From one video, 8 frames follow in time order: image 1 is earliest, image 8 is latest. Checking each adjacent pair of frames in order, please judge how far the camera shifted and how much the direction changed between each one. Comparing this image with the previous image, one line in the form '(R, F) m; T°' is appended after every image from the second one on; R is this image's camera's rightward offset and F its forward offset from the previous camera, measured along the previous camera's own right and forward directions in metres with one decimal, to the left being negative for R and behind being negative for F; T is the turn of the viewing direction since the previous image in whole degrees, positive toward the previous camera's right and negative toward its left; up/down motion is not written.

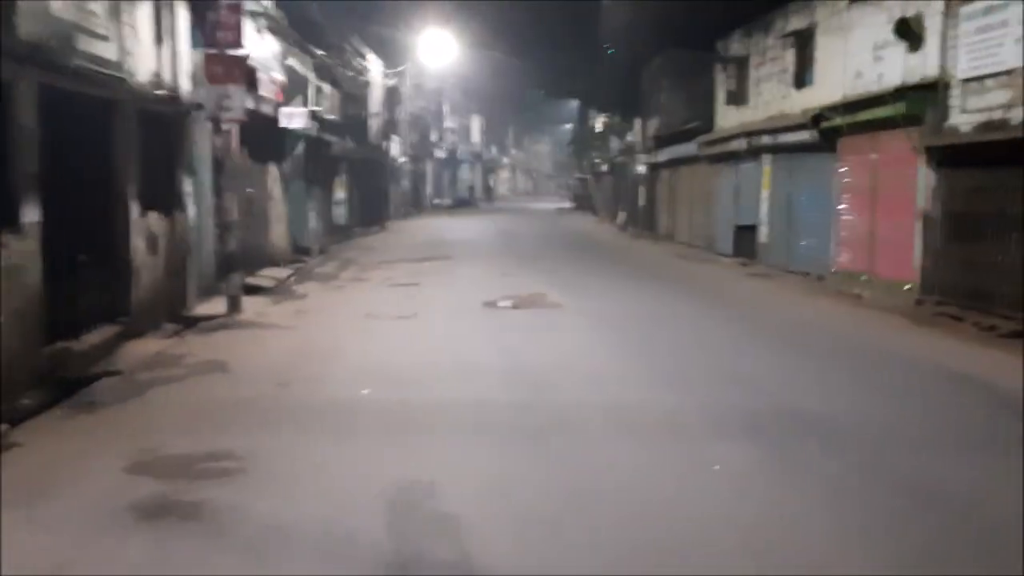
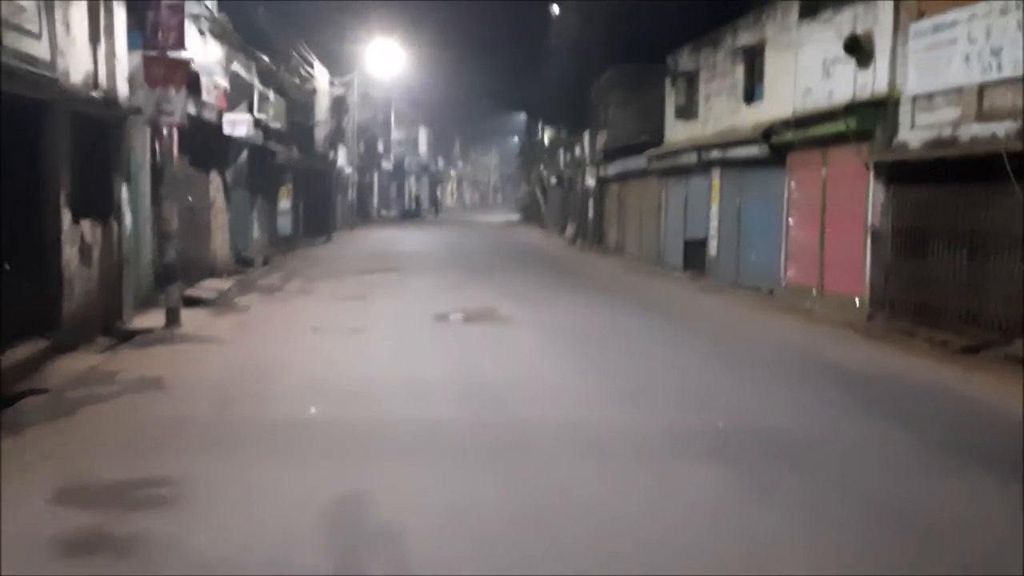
(-0.1, +0.3) m; +3°
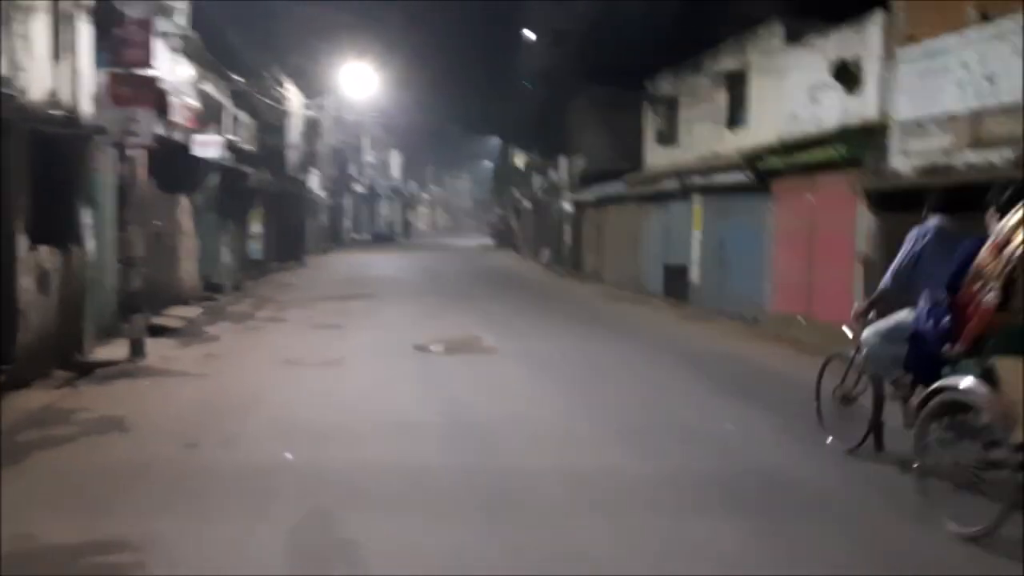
(-0.2, +0.5) m; +2°
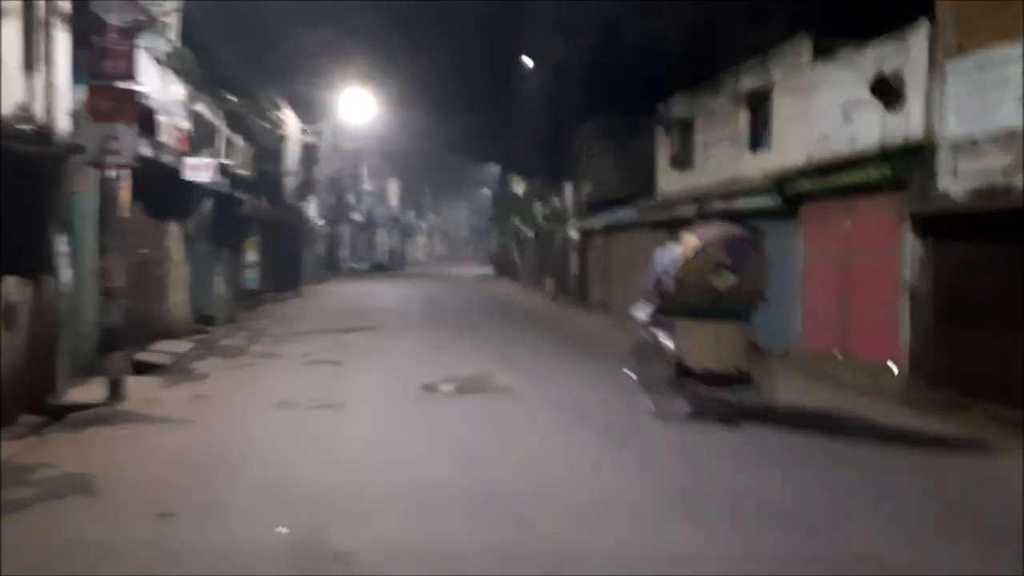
(-0.3, +1.1) m; 0°
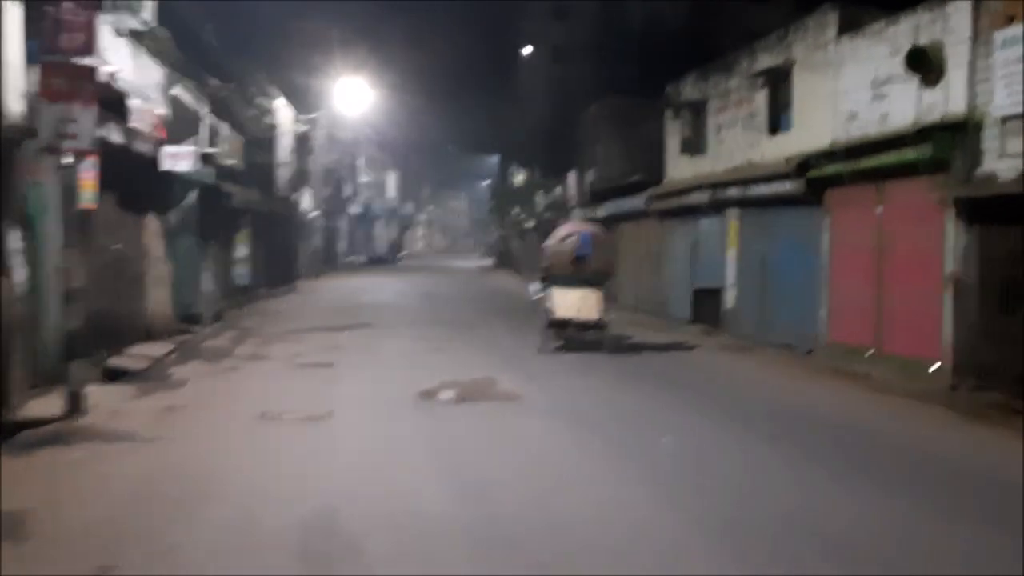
(-0.1, +1.1) m; 0°
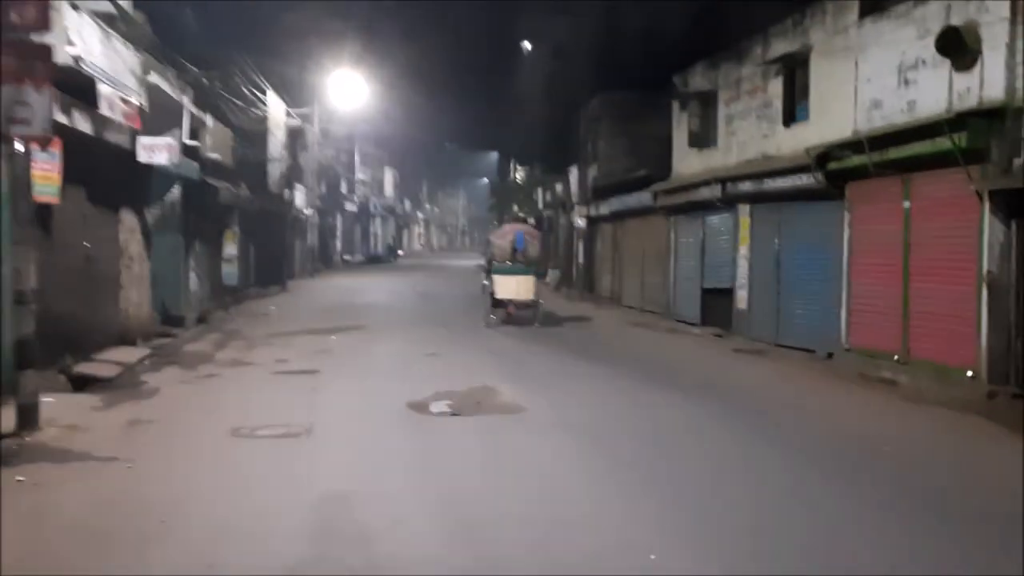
(0.0, +0.9) m; 0°
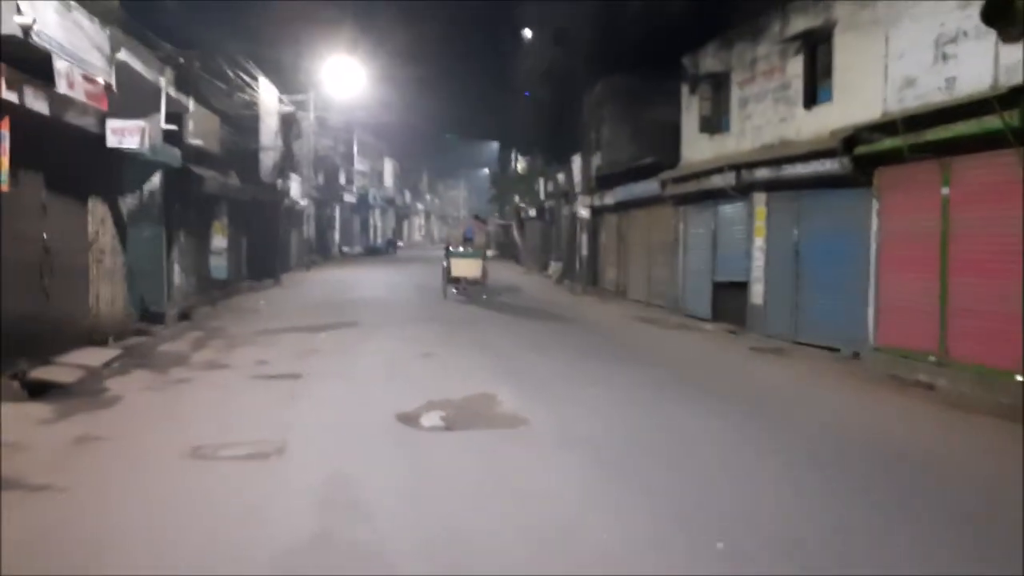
(0.0, +1.1) m; 0°
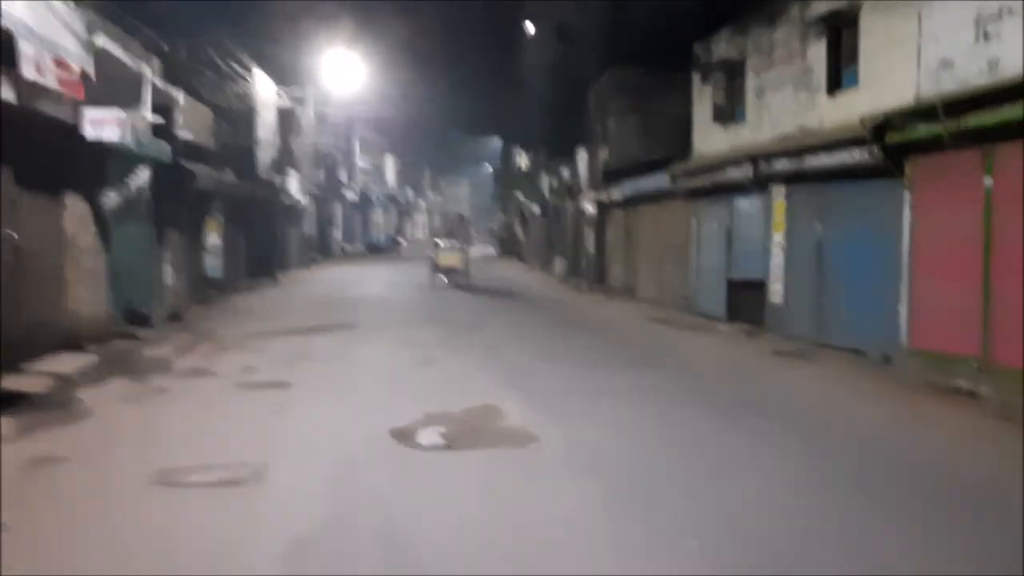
(0.0, +0.8) m; 0°
